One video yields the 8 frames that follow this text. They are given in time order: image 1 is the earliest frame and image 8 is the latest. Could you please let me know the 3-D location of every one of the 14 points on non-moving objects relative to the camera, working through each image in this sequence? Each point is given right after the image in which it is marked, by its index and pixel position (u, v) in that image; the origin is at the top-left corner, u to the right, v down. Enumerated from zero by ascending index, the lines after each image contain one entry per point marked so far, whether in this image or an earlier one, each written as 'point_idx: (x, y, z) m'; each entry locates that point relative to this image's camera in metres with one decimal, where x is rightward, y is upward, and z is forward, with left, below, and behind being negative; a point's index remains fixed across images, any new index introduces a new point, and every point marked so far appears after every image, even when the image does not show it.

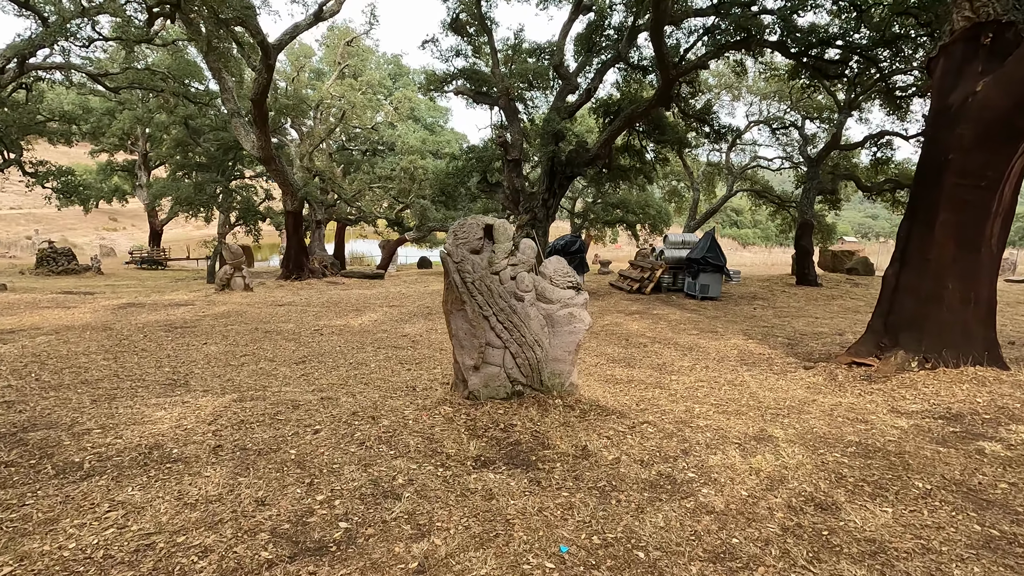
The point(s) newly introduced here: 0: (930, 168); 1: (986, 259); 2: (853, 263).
0: (+3.4, +1.0, +4.3) m
1: (+3.8, +0.2, +4.2) m
2: (+10.5, +0.8, +16.6) m
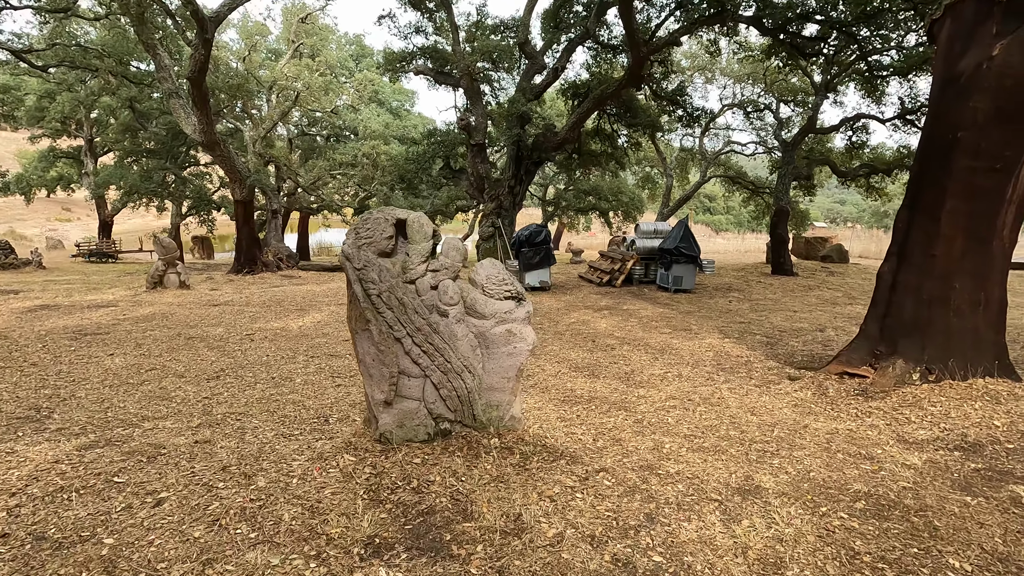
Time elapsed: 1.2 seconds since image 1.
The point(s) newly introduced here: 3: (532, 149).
0: (+2.9, +1.0, +3.7) m
1: (+3.3, +0.2, +3.7) m
2: (+9.6, +1.1, +16.3) m
3: (+0.5, +3.4, +13.2) m
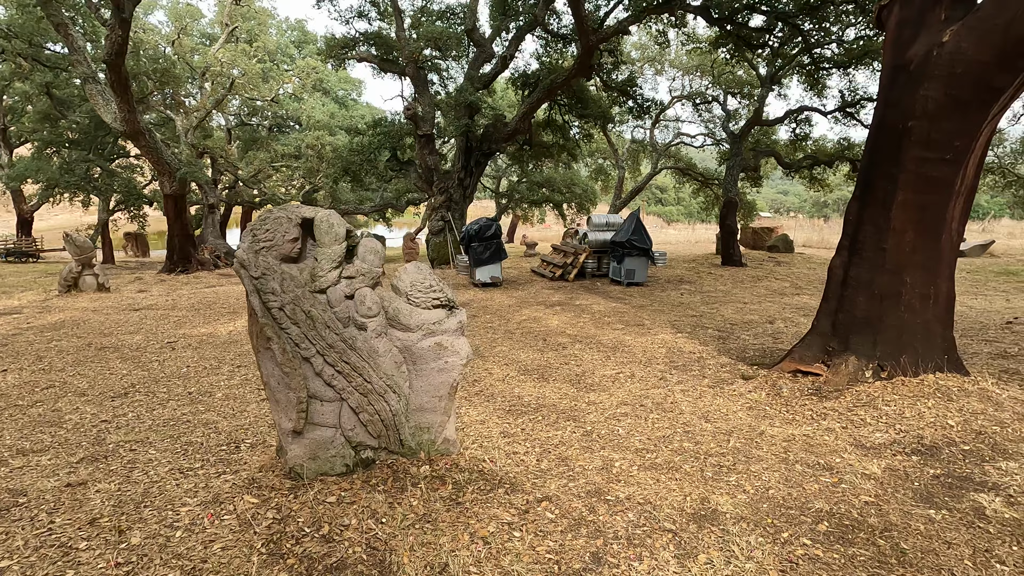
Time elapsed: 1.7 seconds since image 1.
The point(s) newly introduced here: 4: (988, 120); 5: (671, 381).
0: (+2.5, +1.0, +3.6) m
1: (+2.9, +0.3, +3.6) m
2: (+8.1, +1.5, +16.7) m
3: (-0.7, +3.5, +12.8) m
4: (+2.9, +1.0, +3.3) m
5: (+1.3, -0.8, +4.4) m
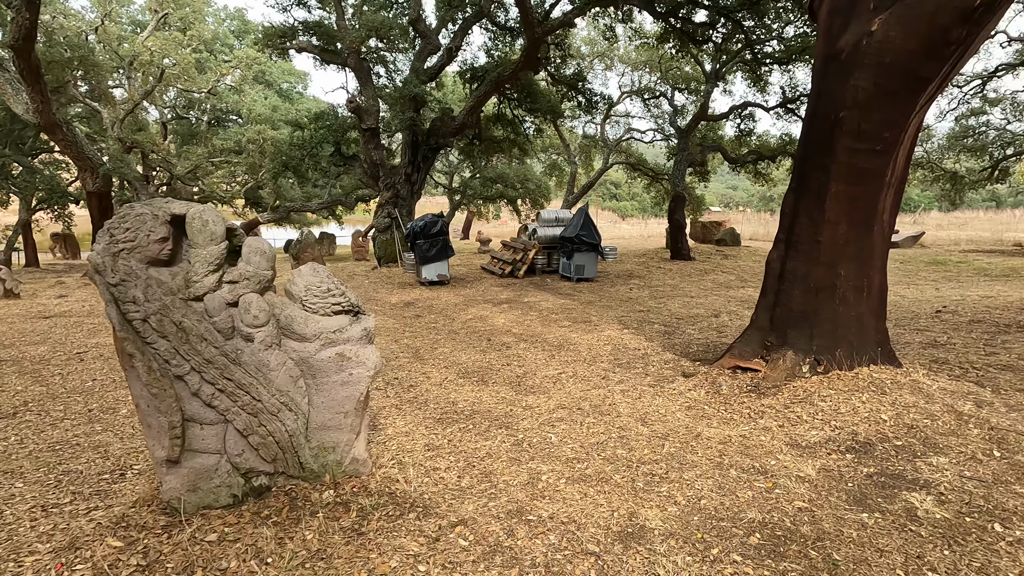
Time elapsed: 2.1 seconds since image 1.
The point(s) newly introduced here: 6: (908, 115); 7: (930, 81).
0: (+2.0, +1.1, +3.5) m
1: (+2.5, +0.3, +3.6) m
2: (+6.6, +1.7, +17.0) m
3: (-1.9, +3.6, +12.5) m
4: (+2.5, +1.1, +3.3) m
5: (+0.8, -0.7, +4.3) m
6: (+2.4, +1.0, +3.3) m
7: (+2.4, +1.2, +3.1) m
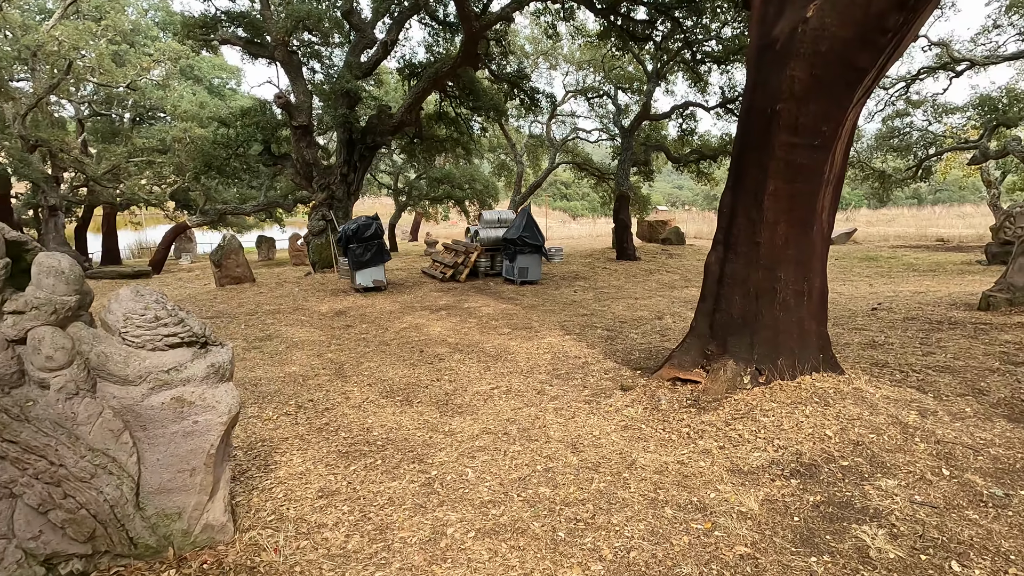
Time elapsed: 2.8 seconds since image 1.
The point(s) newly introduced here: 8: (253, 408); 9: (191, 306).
0: (+1.5, +1.0, +3.3) m
1: (+1.9, +0.3, +3.4) m
2: (+4.9, +1.7, +17.1) m
3: (-3.3, +3.4, +11.9) m
4: (+2.0, +1.1, +3.1) m
5: (+0.3, -0.8, +4.0) m
6: (+1.9, +1.0, +3.1) m
7: (+2.0, +1.2, +3.0) m
8: (-2.0, -0.9, +4.2) m
9: (-4.8, -0.3, +8.0) m
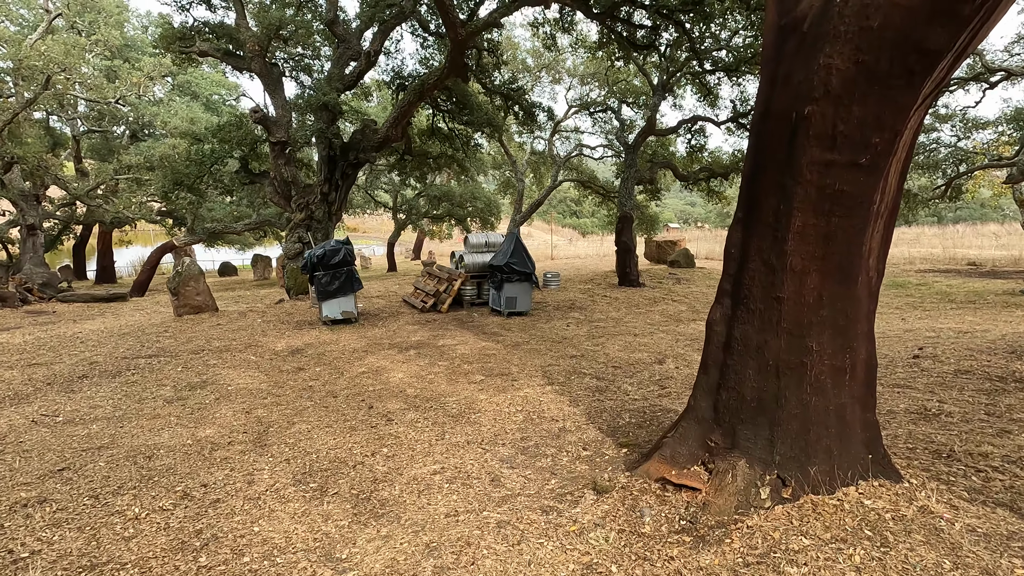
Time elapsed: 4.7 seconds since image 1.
0: (+1.2, +0.7, +2.4) m
1: (+1.6, 0.0, +2.4) m
2: (+4.9, +1.0, +16.1) m
3: (-3.4, +2.9, +11.1) m
4: (+1.6, +0.7, +2.2) m
5: (-0.1, -1.1, +3.0) m
6: (+1.6, +0.7, +2.1) m
7: (+1.6, +0.9, +2.0) m
8: (-2.3, -1.3, +3.3) m
9: (-5.0, -0.7, +7.2) m
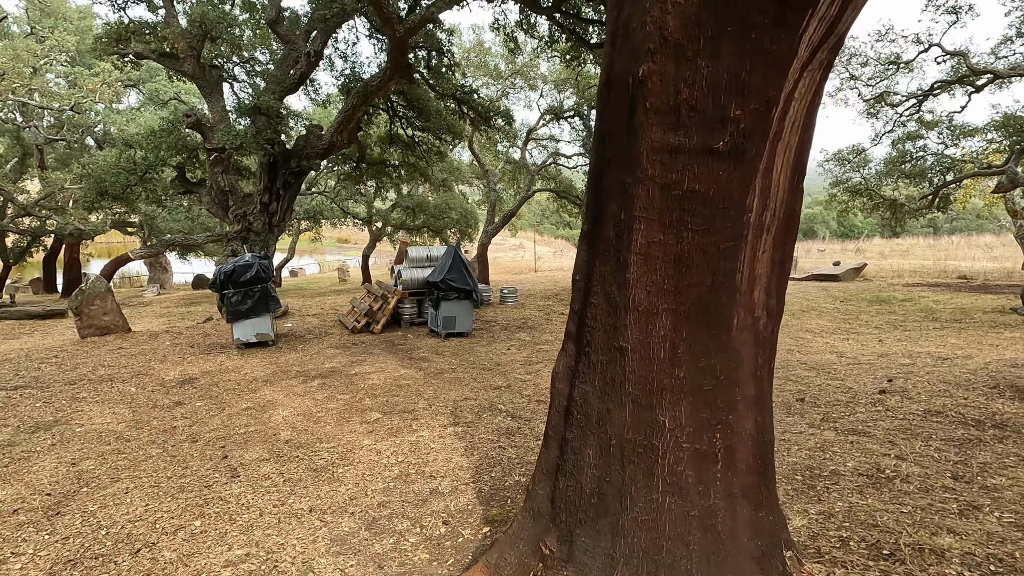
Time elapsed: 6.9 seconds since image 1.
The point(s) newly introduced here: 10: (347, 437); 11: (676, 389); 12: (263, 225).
0: (+0.3, +0.6, +1.6) m
1: (+0.7, -0.2, +1.7) m
2: (+4.0, +0.6, +15.4) m
3: (-4.3, +2.6, +10.4) m
4: (+0.8, +0.6, +1.4) m
5: (-0.9, -1.3, +2.2) m
6: (+0.7, +0.6, +1.4) m
7: (+0.7, +0.7, +1.3) m
8: (-3.2, -1.4, +2.5) m
9: (-5.9, -0.9, +6.4) m
10: (-1.3, -1.2, +4.4) m
11: (+0.5, -0.3, +1.6) m
12: (-4.8, +1.2, +10.4) m
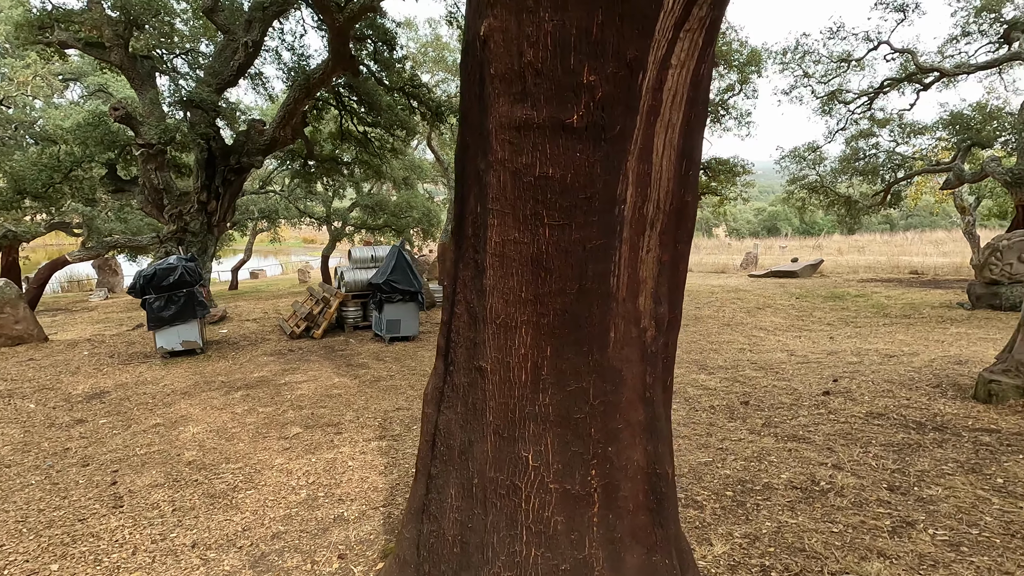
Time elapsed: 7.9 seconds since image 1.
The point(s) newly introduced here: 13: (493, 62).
0: (-0.1, +0.5, +1.3) m
1: (+0.3, -0.2, +1.4) m
2: (+2.9, +0.6, +15.3) m
3: (-5.2, +2.5, +9.9) m
4: (+0.3, +0.6, +1.2) m
5: (-1.4, -1.3, +1.9) m
6: (+0.3, +0.5, +1.1) m
7: (+0.3, +0.7, +1.0) m
8: (-3.7, -1.5, +2.0) m
9: (-6.6, -1.0, +5.8) m
10: (-1.9, -1.2, +4.0) m
11: (+0.1, -0.3, +1.3) m
12: (-5.7, +1.2, +9.9) m
13: (0.0, +0.5, +1.2) m
